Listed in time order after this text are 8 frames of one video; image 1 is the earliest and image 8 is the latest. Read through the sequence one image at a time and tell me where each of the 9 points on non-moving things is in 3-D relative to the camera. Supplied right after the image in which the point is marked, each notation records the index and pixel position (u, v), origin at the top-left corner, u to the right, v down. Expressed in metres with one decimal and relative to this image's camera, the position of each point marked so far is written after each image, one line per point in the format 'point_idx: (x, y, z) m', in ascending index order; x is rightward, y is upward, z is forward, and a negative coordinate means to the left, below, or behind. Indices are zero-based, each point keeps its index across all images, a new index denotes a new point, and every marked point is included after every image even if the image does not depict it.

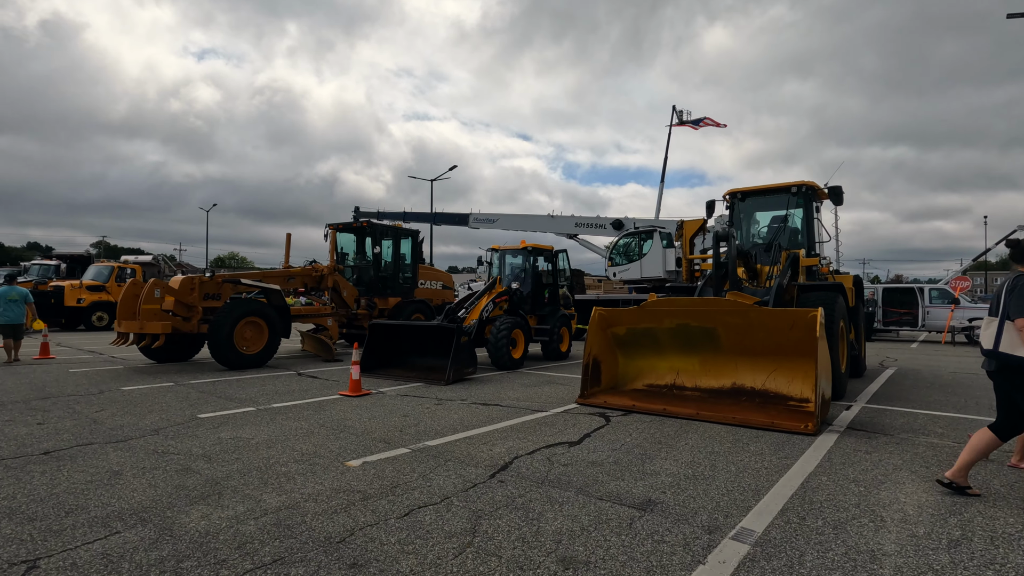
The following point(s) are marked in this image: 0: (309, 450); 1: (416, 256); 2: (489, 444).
0: (-1.6, -1.3, +4.2) m
1: (-2.6, +0.9, +14.4) m
2: (-0.2, -1.3, +4.5) m
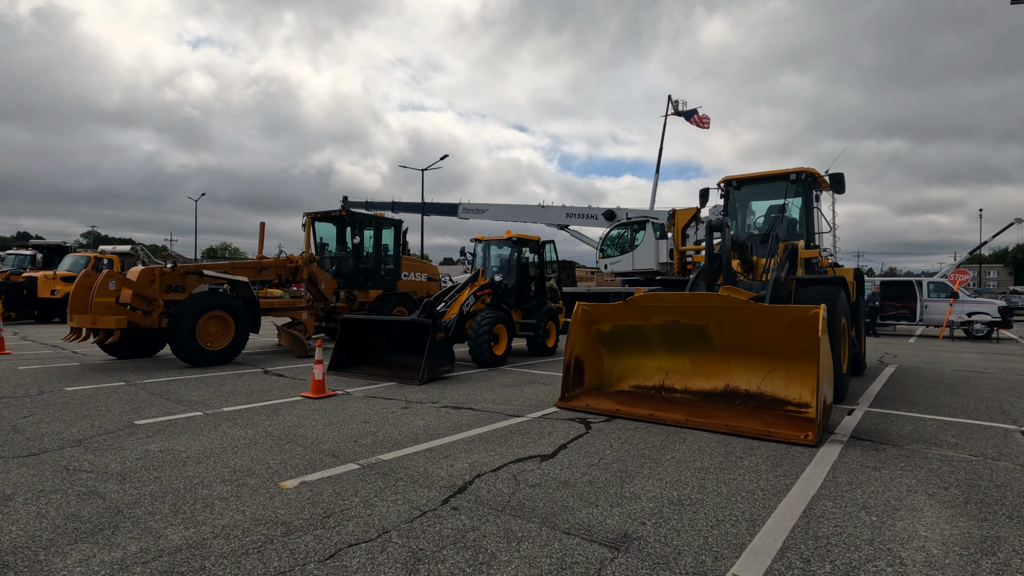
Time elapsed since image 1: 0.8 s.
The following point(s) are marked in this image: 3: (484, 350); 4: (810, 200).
0: (-1.9, -1.2, +3.7) m
1: (-2.9, +1.1, +13.8) m
2: (-0.5, -1.3, +4.0) m
3: (-0.5, -1.0, +8.9) m
4: (+4.4, +1.3, +7.9) m
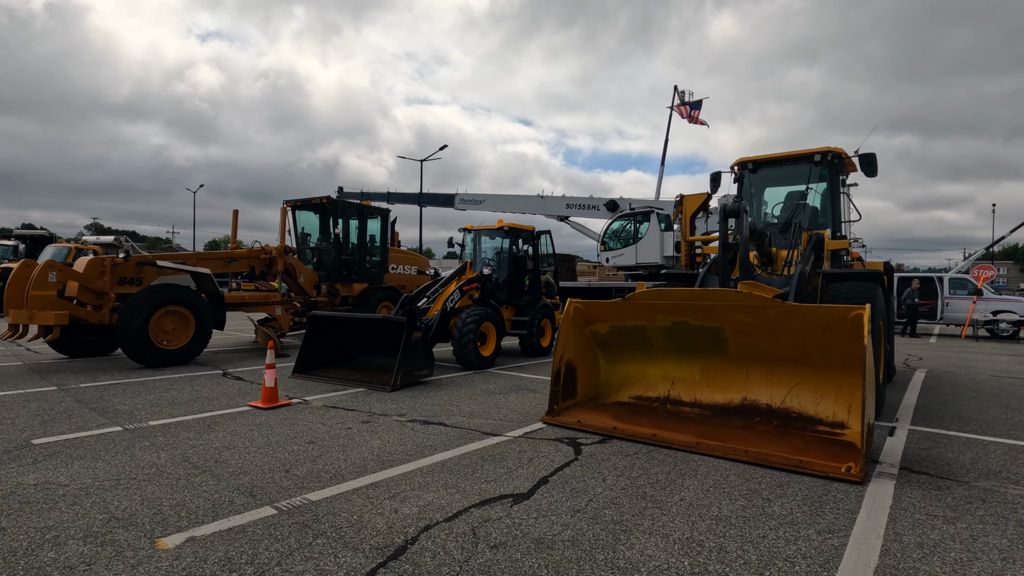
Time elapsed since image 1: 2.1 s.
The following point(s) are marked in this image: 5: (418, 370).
0: (-2.1, -1.2, +2.9) m
1: (-3.0, +1.2, +12.9) m
2: (-0.7, -1.2, +3.1) m
3: (-0.6, -1.0, +8.0) m
4: (+4.2, +1.4, +7.0) m
5: (-1.2, -1.1, +6.8) m
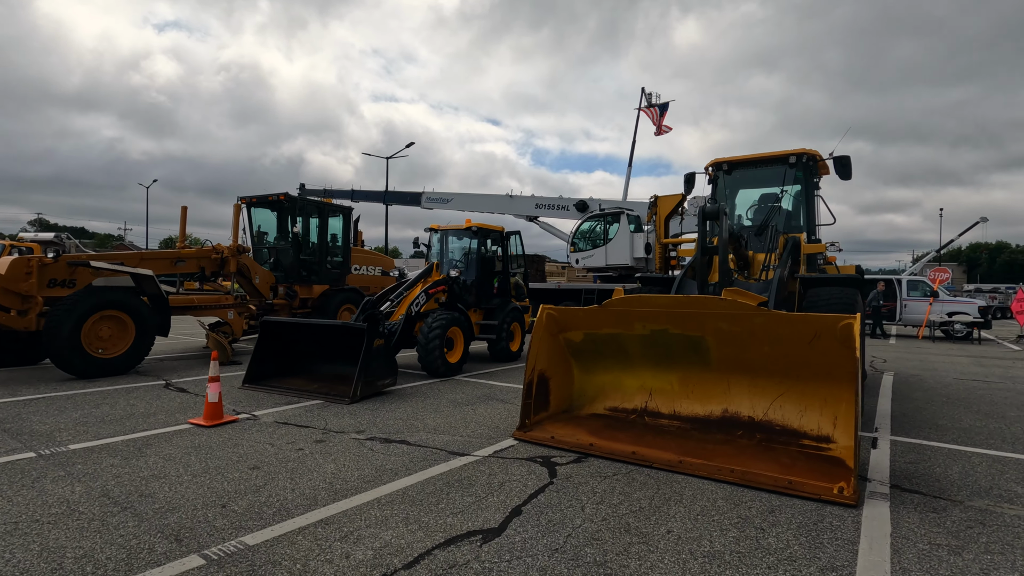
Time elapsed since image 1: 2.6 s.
0: (-2.2, -1.3, +2.4) m
1: (-3.8, +1.2, +12.4) m
2: (-0.8, -1.3, +2.7) m
3: (-1.1, -1.0, +7.6) m
4: (+3.8, +1.3, +6.9) m
5: (-1.6, -1.1, +6.4) m
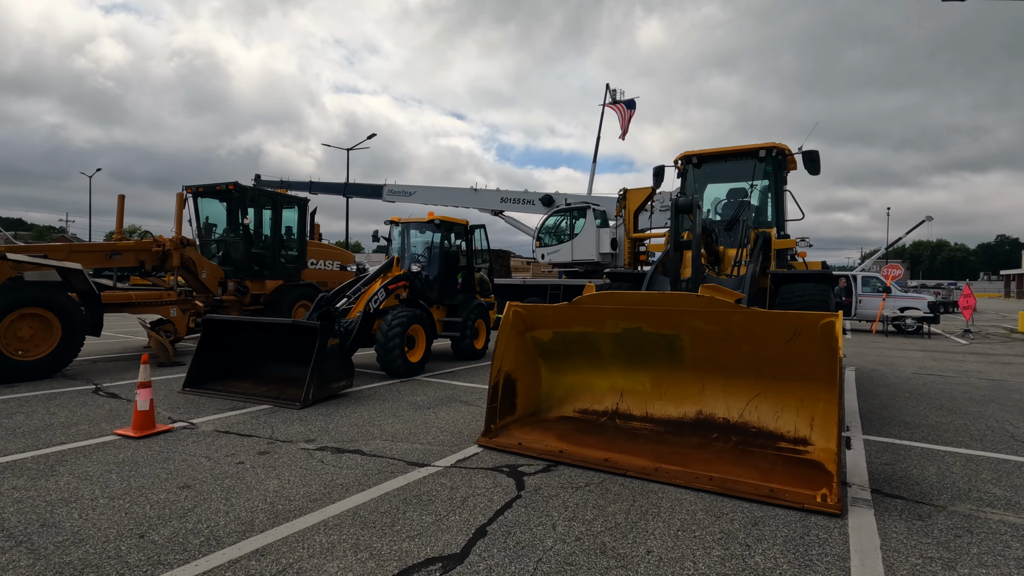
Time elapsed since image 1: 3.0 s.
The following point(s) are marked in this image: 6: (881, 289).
0: (-2.4, -1.2, +1.9) m
1: (-4.6, +1.3, +11.8) m
2: (-1.0, -1.3, +2.4) m
3: (-1.6, -0.9, +7.2) m
4: (+3.4, +1.4, +6.8) m
5: (-2.0, -1.1, +6.0) m
6: (+11.6, 0.0, +16.8) m
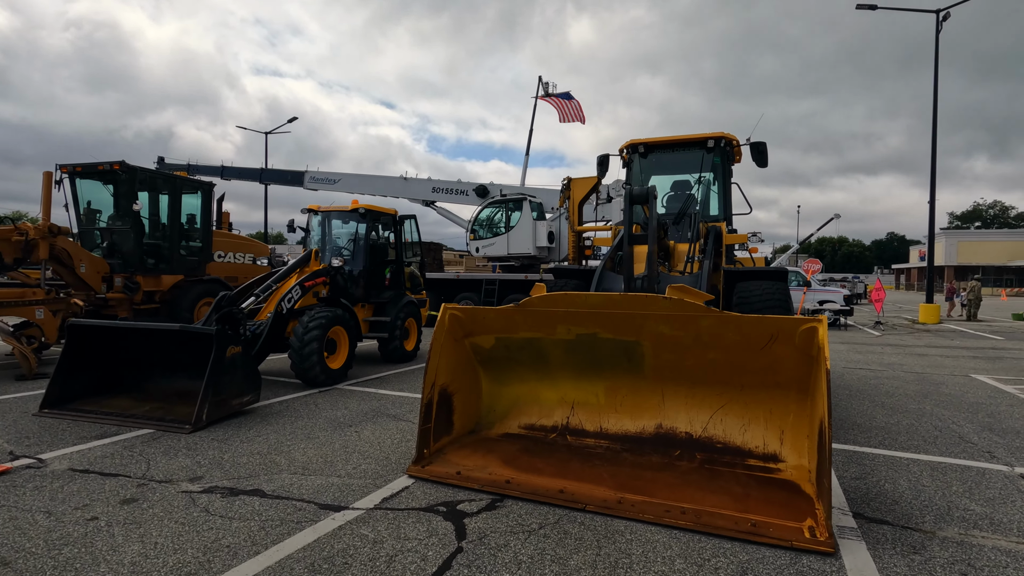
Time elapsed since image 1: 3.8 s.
0: (-2.5, -1.3, +1.0) m
1: (-5.9, +1.4, +10.5) m
2: (-1.2, -1.3, +1.6) m
3: (-2.4, -0.9, +6.3) m
4: (+2.6, +1.4, +6.5) m
5: (-2.6, -1.0, +5.1) m
6: (+9.5, +0.2, +17.5) m
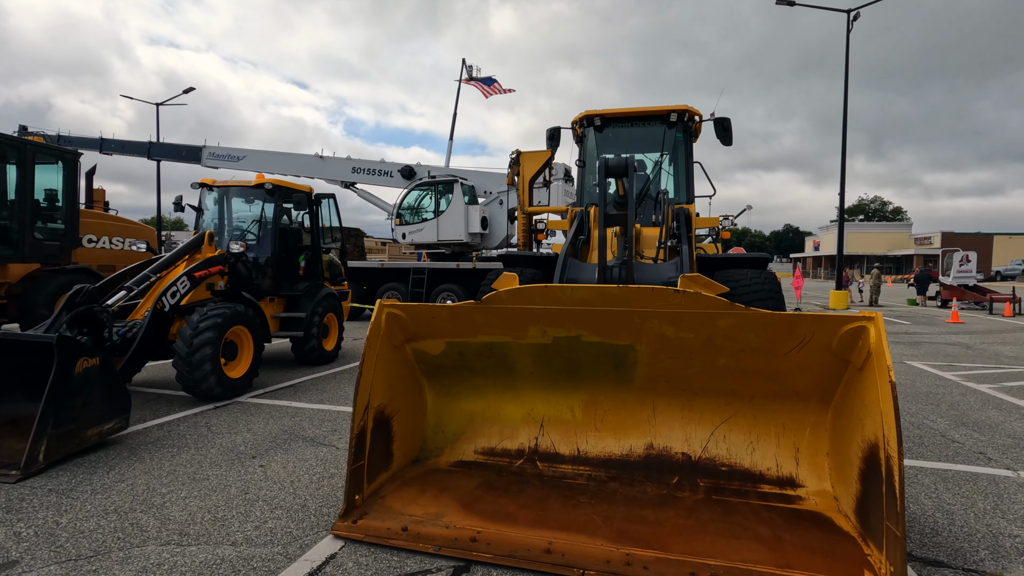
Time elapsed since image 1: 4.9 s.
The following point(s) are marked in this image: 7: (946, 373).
0: (-2.3, -1.3, -0.2) m
1: (-7.0, +1.5, +8.6) m
2: (-1.0, -1.3, +0.6) m
3: (-2.9, -0.8, +5.1) m
4: (+2.0, +1.5, +6.0) m
5: (-3.0, -1.0, +3.8) m
6: (+7.2, +0.5, +17.9) m
7: (+5.9, -1.2, +7.3) m
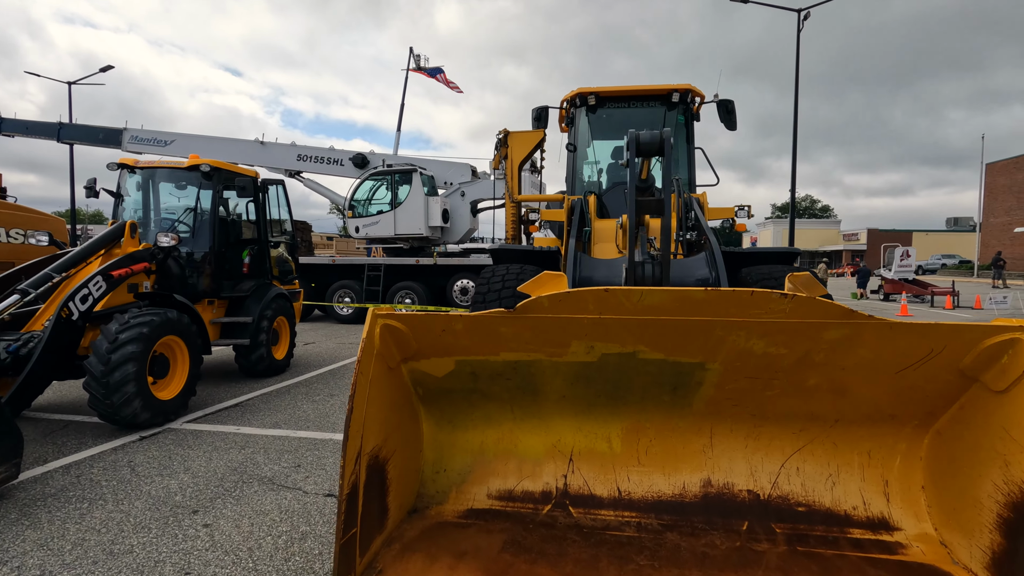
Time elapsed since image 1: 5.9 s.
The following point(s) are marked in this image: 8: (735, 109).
0: (-1.8, -1.3, -1.0) m
1: (-7.4, +1.5, +7.2) m
2: (-0.6, -1.3, -0.2) m
3: (-3.0, -0.8, +4.1) m
4: (+1.8, +1.5, +5.5) m
5: (-2.9, -1.0, +2.9) m
6: (+5.9, +0.7, +17.8) m
7: (+5.6, -1.1, +7.2) m
8: (+2.2, +1.8, +5.4) m
